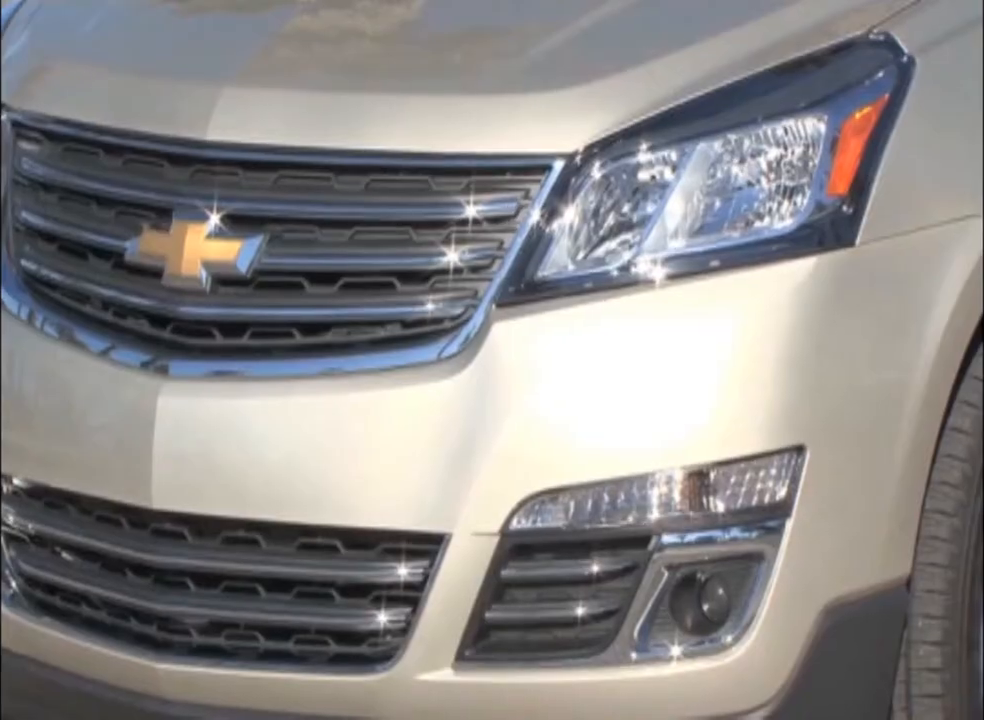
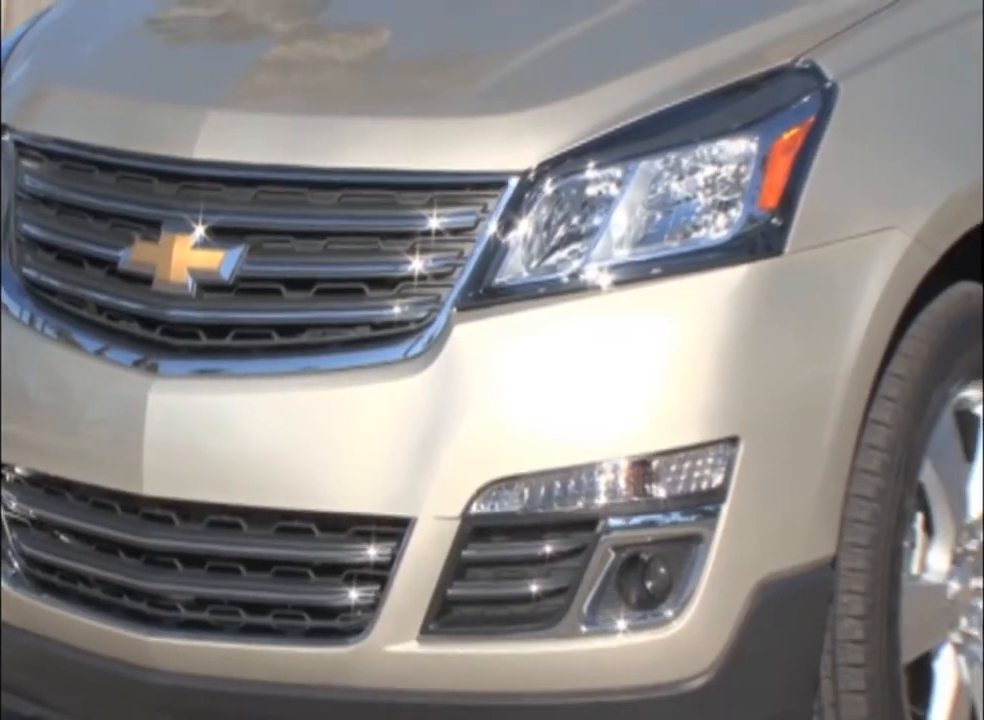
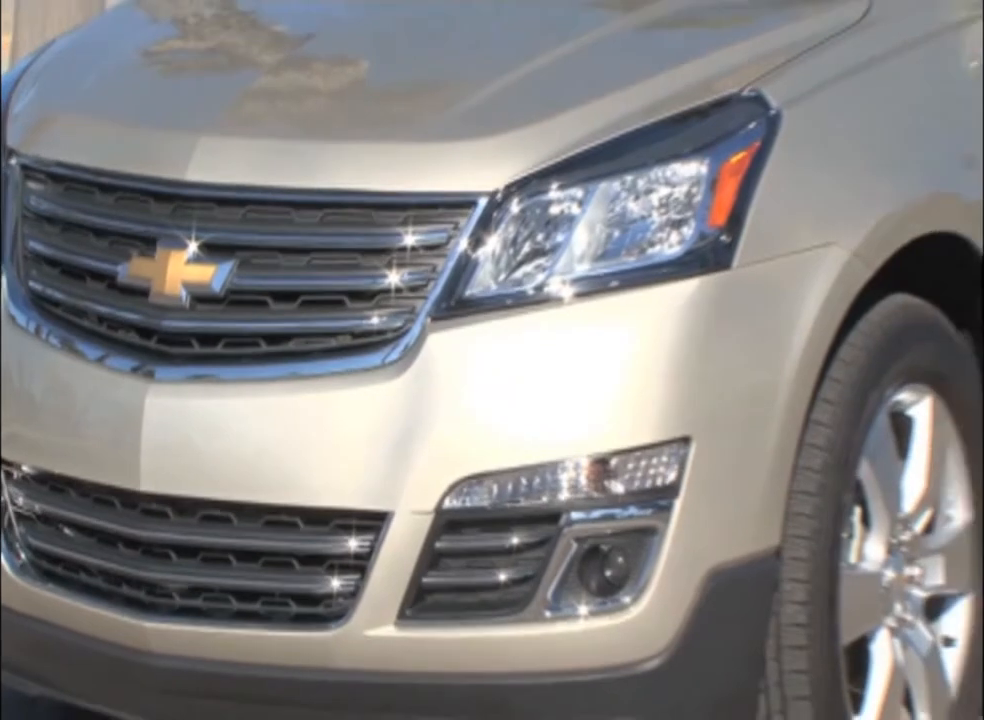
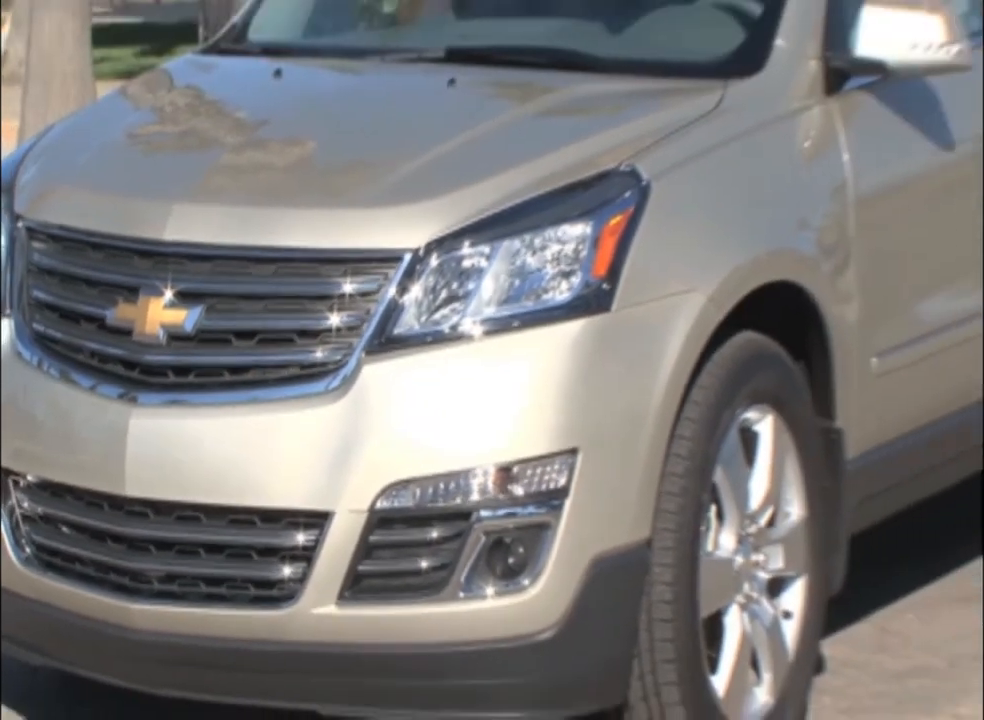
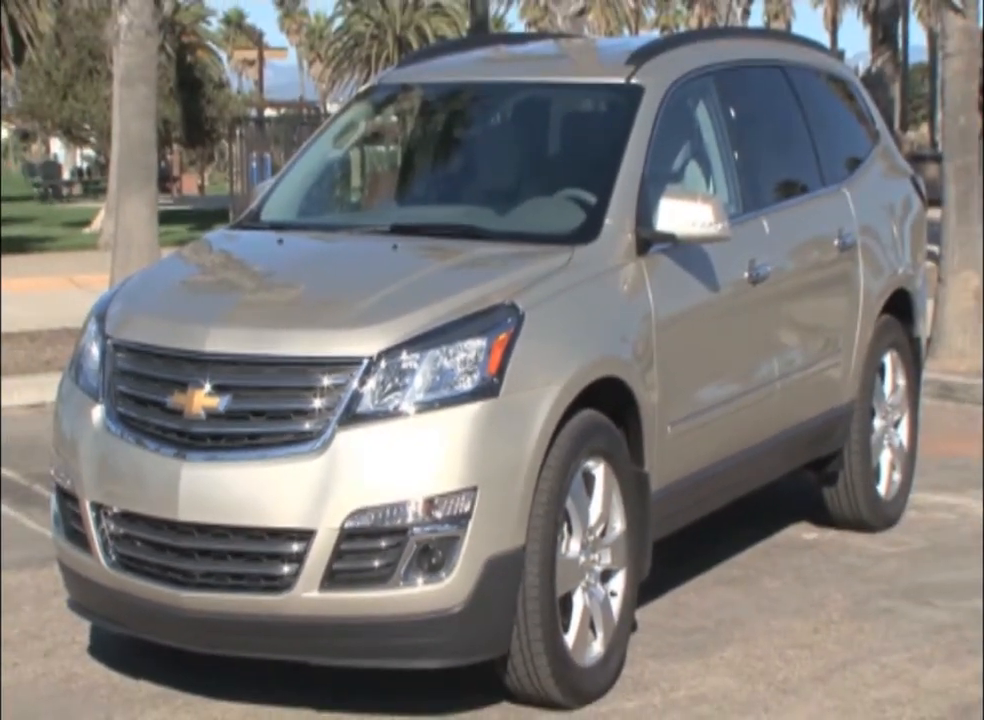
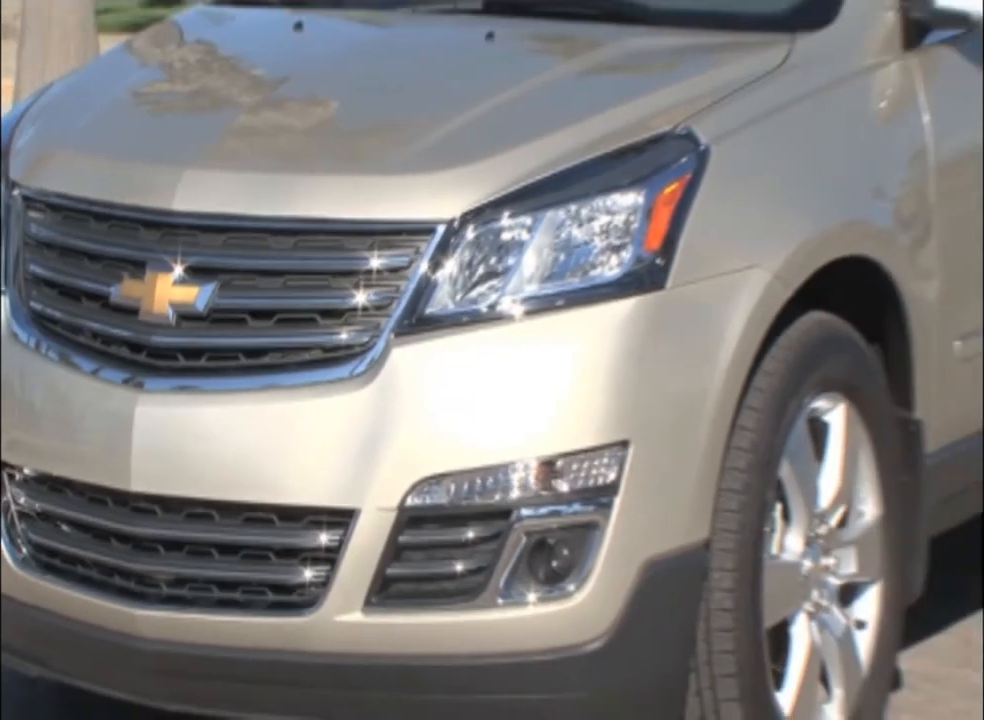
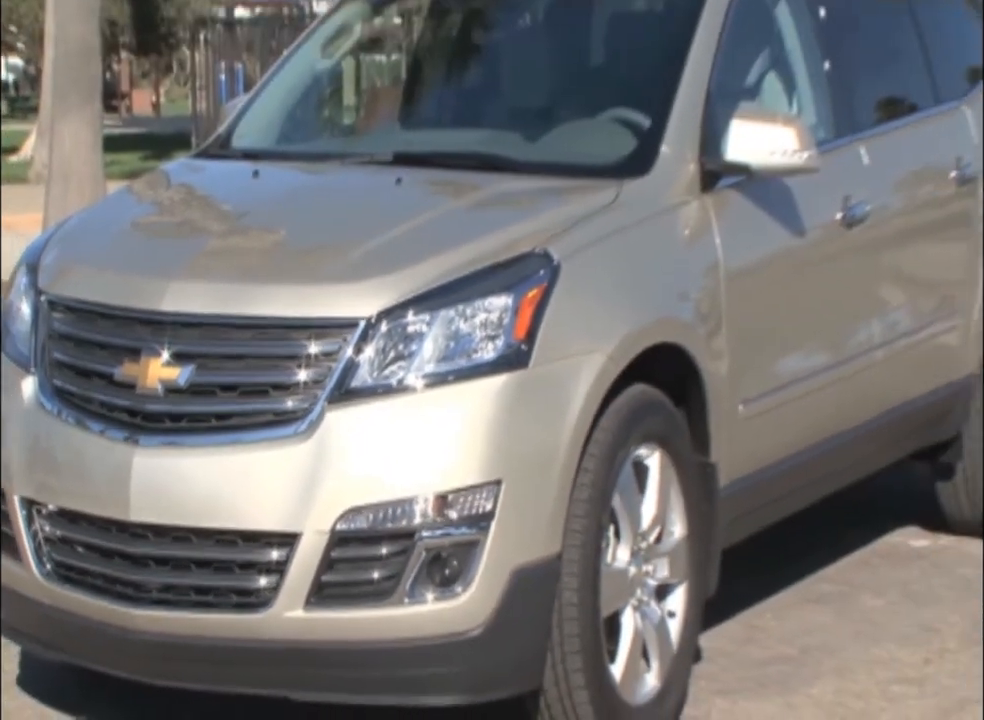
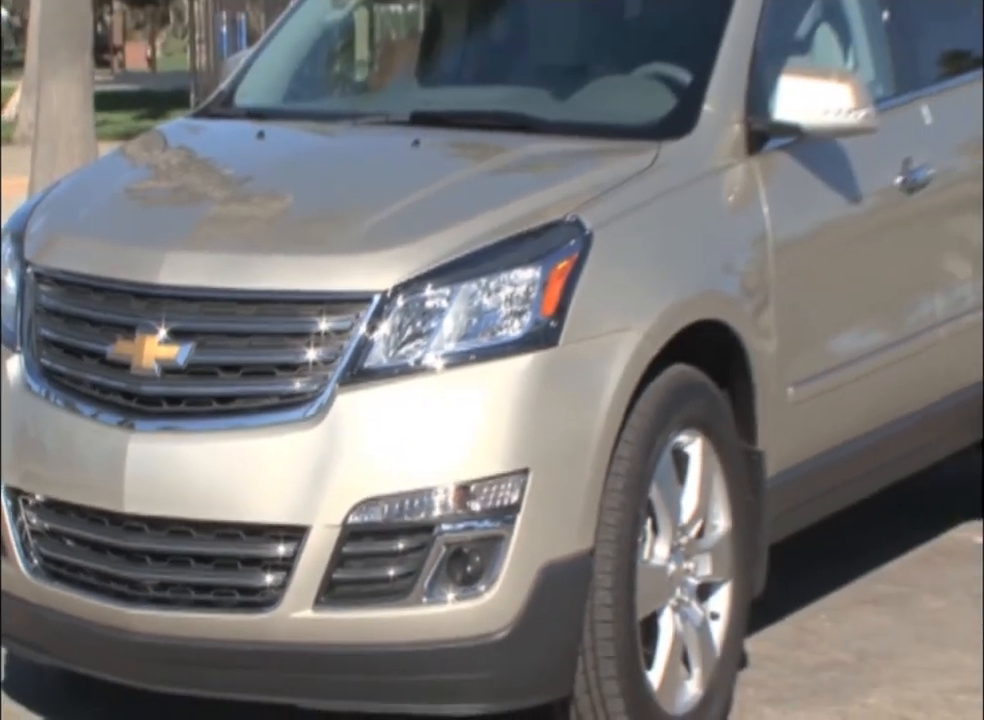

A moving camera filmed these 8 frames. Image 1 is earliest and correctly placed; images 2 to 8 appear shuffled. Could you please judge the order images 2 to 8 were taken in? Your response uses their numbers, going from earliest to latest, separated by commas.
2, 3, 6, 4, 8, 7, 5
